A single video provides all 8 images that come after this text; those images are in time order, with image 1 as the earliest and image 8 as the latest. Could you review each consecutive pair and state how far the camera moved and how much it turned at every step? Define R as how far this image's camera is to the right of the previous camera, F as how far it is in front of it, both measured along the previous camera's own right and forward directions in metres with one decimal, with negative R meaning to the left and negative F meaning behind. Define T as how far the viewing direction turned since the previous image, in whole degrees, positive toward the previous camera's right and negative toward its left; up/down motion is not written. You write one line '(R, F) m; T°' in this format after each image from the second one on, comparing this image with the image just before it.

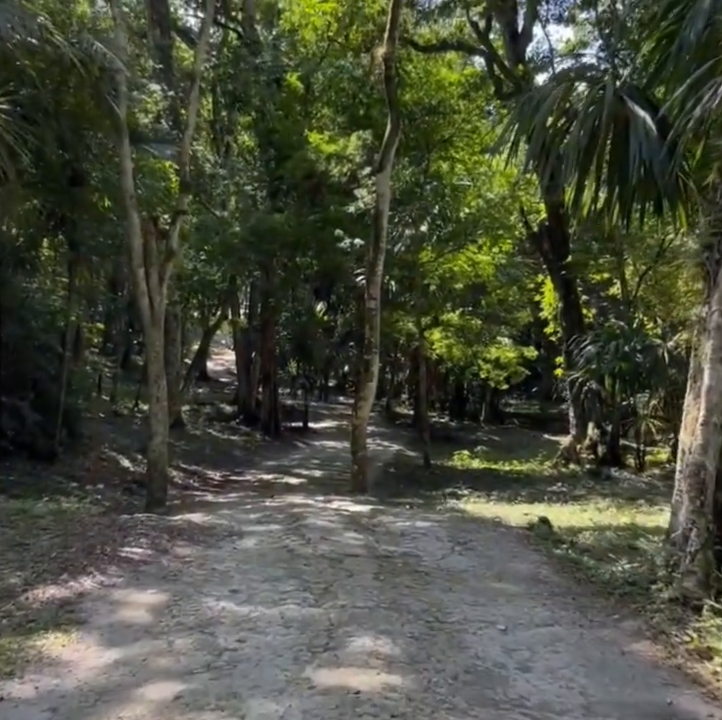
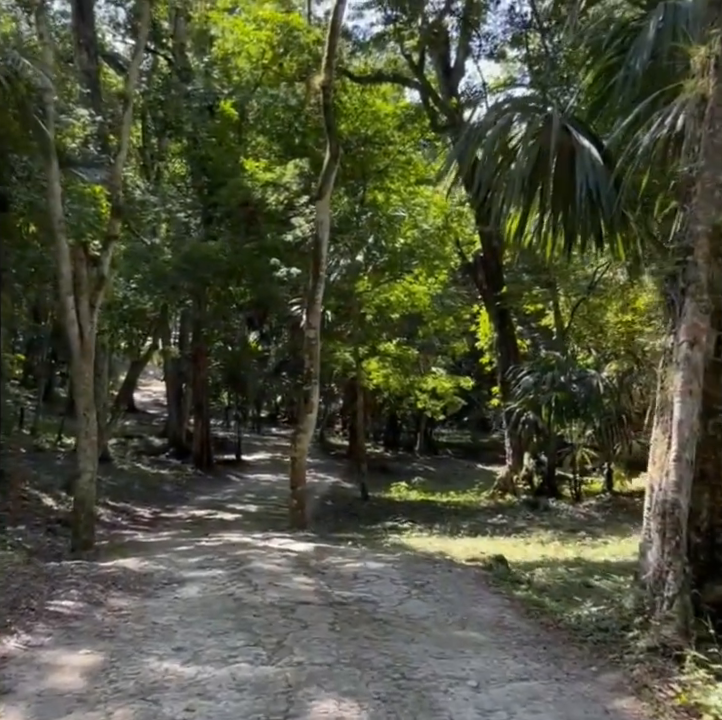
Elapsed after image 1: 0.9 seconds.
(-0.1, +0.3) m; +5°
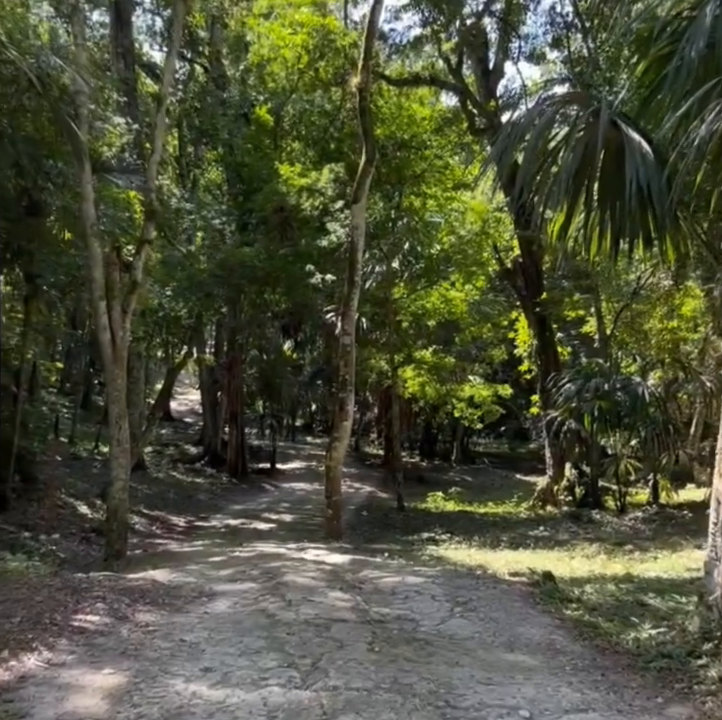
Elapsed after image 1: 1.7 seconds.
(0.0, +0.3) m; -2°
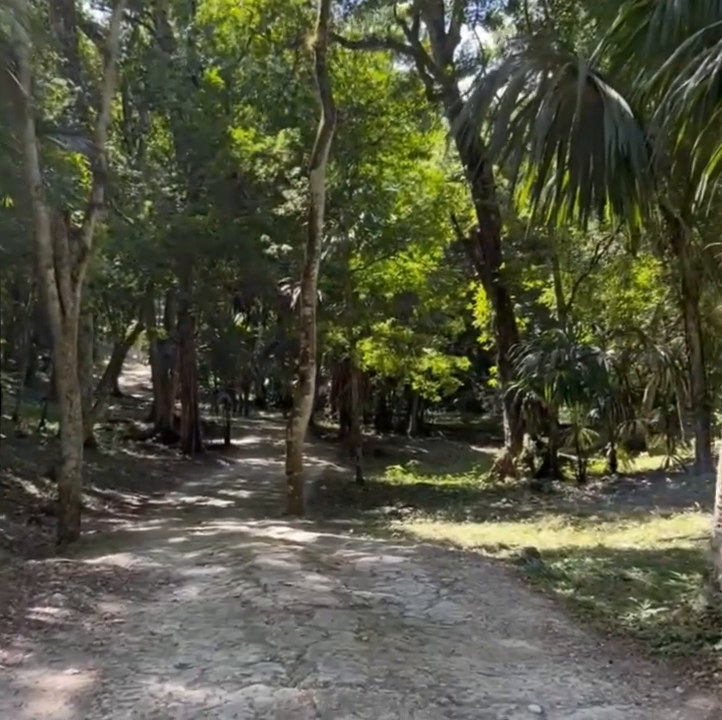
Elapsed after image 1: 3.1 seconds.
(-0.1, +0.3) m; +3°
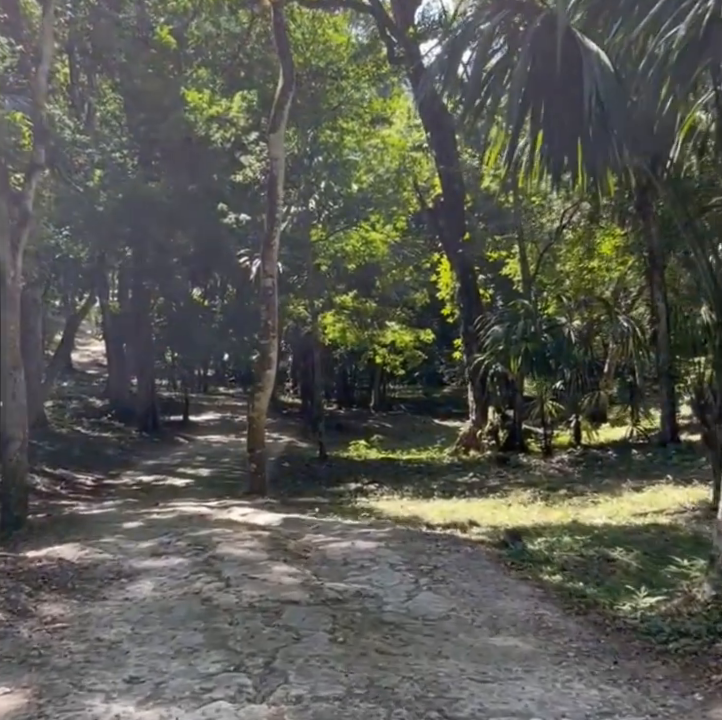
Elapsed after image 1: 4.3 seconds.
(0.0, +0.4) m; +3°
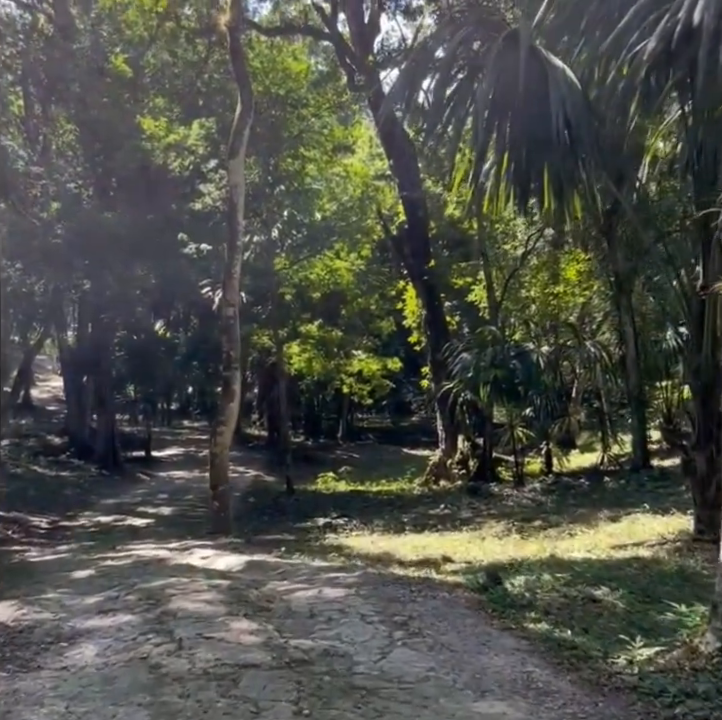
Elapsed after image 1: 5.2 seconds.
(0.0, +0.3) m; +2°
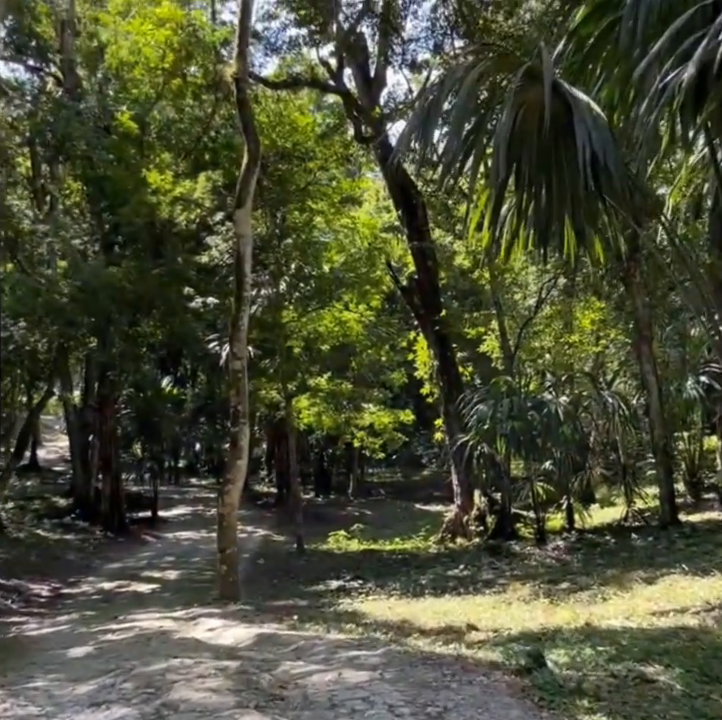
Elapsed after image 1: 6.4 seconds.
(-0.1, +0.4) m; 0°
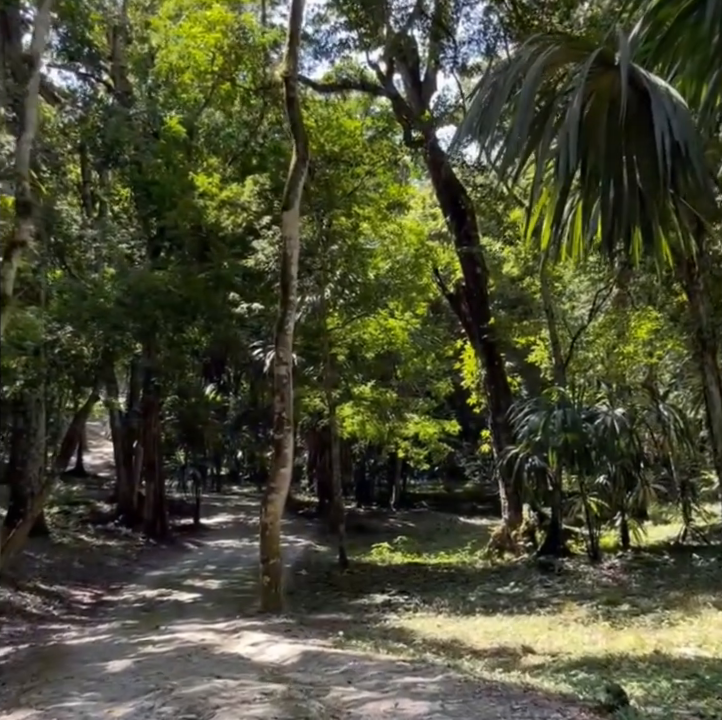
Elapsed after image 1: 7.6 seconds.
(-0.1, +0.3) m; -3°
